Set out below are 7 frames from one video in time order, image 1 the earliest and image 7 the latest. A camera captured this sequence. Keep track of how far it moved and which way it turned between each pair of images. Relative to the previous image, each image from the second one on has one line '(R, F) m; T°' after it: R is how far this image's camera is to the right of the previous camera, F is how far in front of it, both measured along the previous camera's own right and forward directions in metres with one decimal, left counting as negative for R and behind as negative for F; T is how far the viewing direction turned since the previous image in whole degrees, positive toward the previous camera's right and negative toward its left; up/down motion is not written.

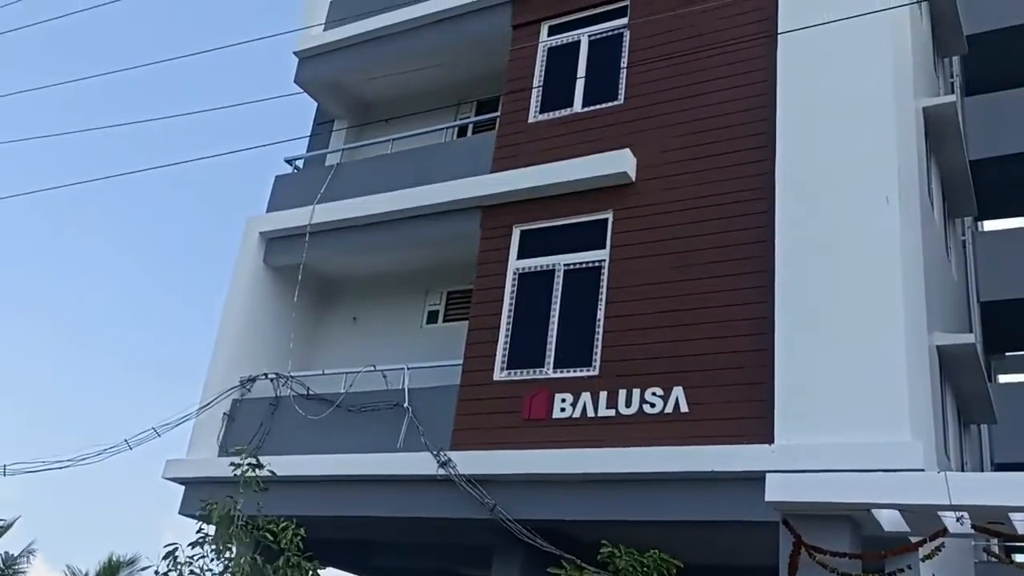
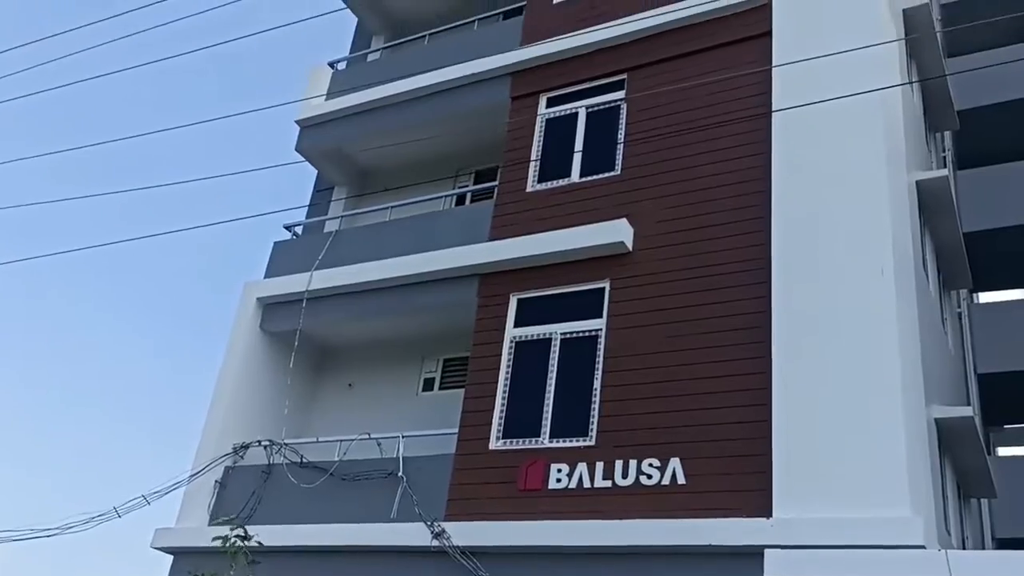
(0.0, 0.0) m; 0°
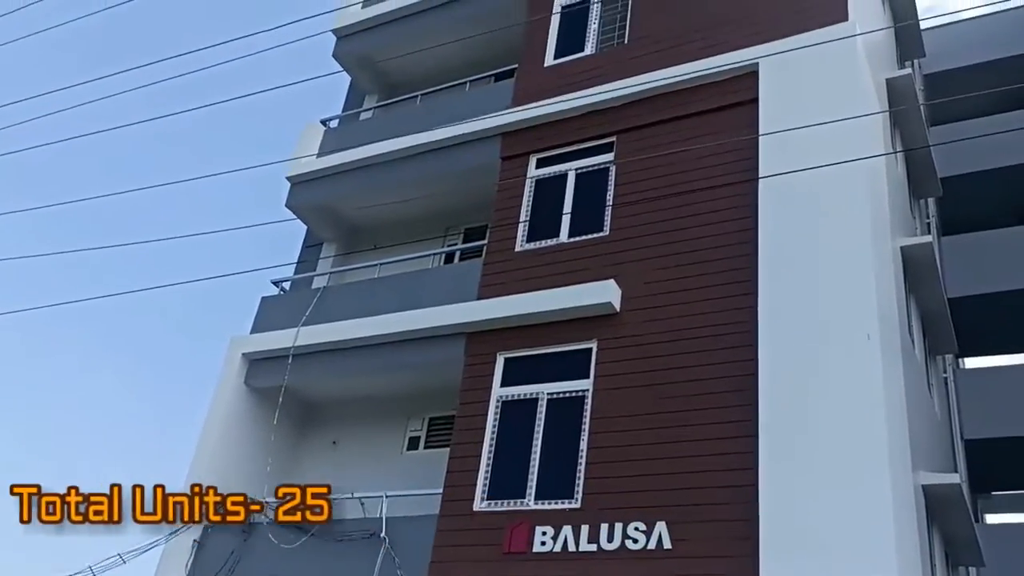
(0.0, 0.0) m; +1°
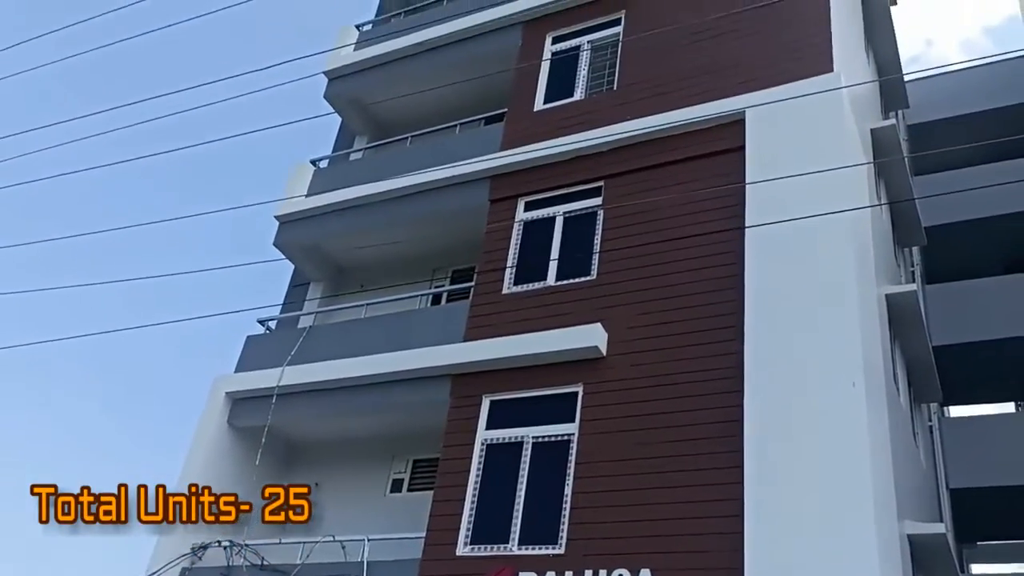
(0.0, 0.0) m; +1°
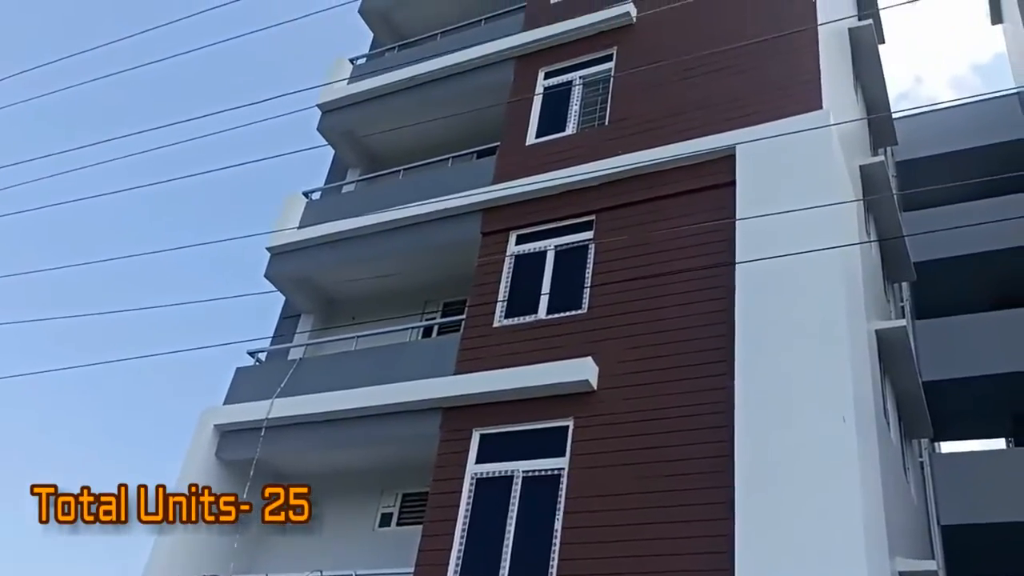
(0.0, 0.0) m; +1°
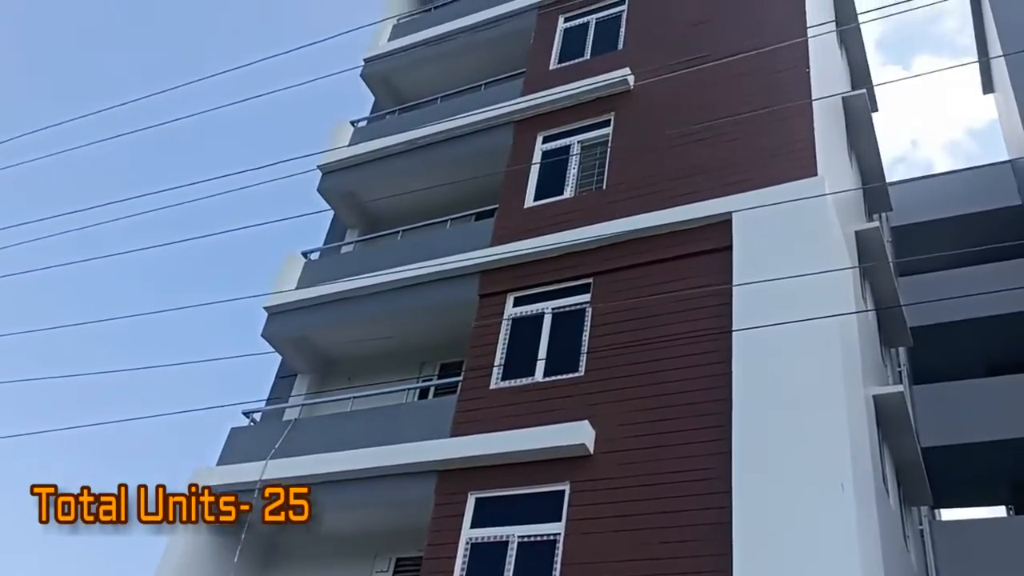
(0.0, 0.0) m; 0°
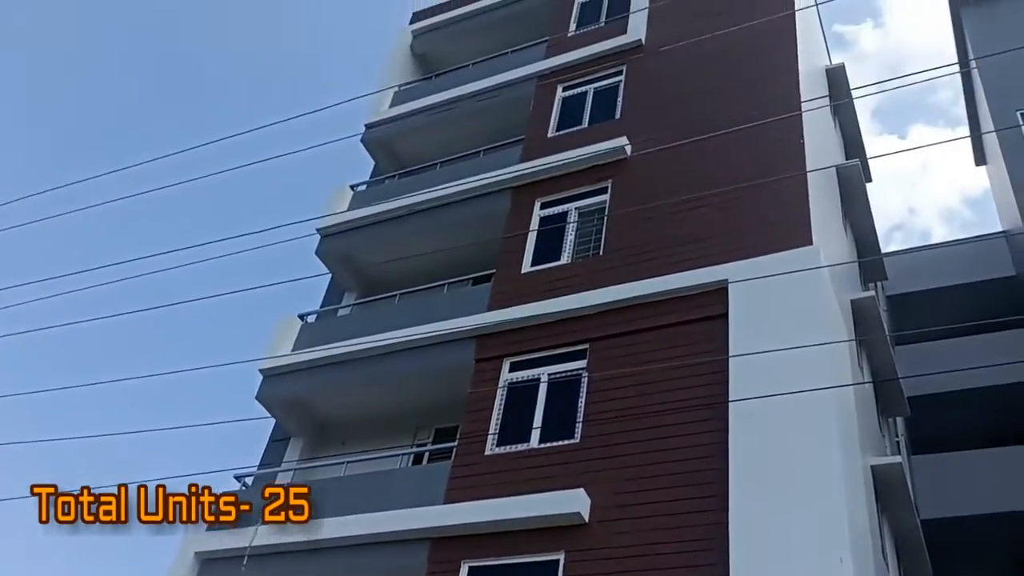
(0.0, 0.0) m; 0°
